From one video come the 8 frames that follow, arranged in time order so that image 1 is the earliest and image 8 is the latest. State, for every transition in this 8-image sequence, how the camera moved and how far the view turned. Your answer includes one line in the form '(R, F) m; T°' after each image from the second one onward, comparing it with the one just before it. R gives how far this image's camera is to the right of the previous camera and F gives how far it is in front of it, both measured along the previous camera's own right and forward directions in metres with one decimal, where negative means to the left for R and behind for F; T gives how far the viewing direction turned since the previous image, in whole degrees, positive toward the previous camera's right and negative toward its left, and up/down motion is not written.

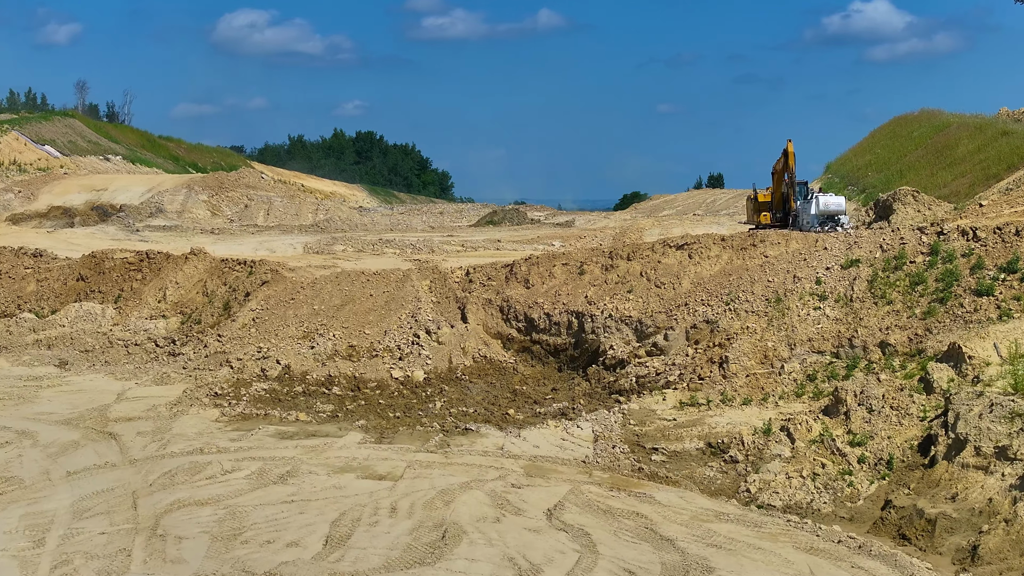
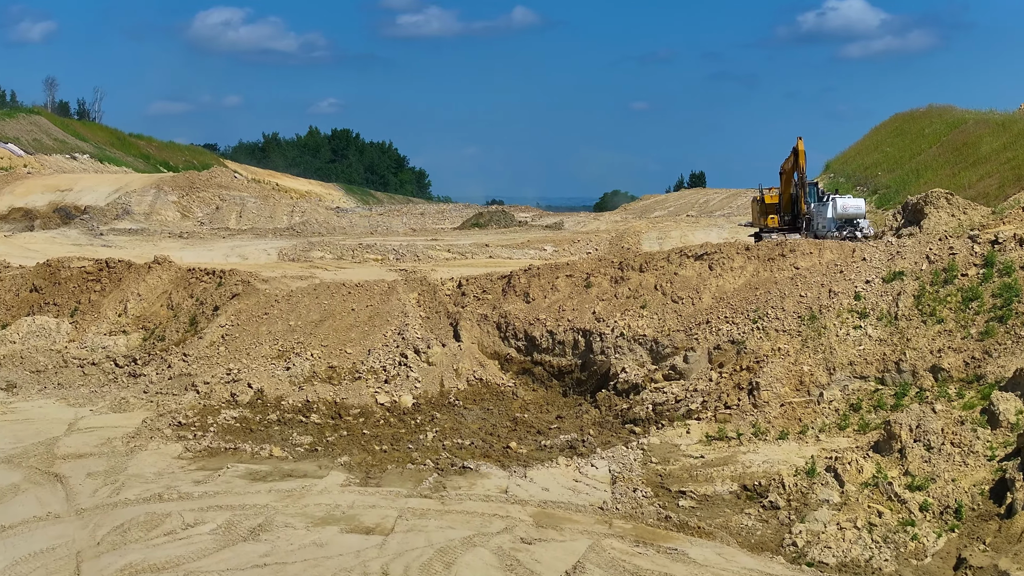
(-0.3, +1.5) m; +1°
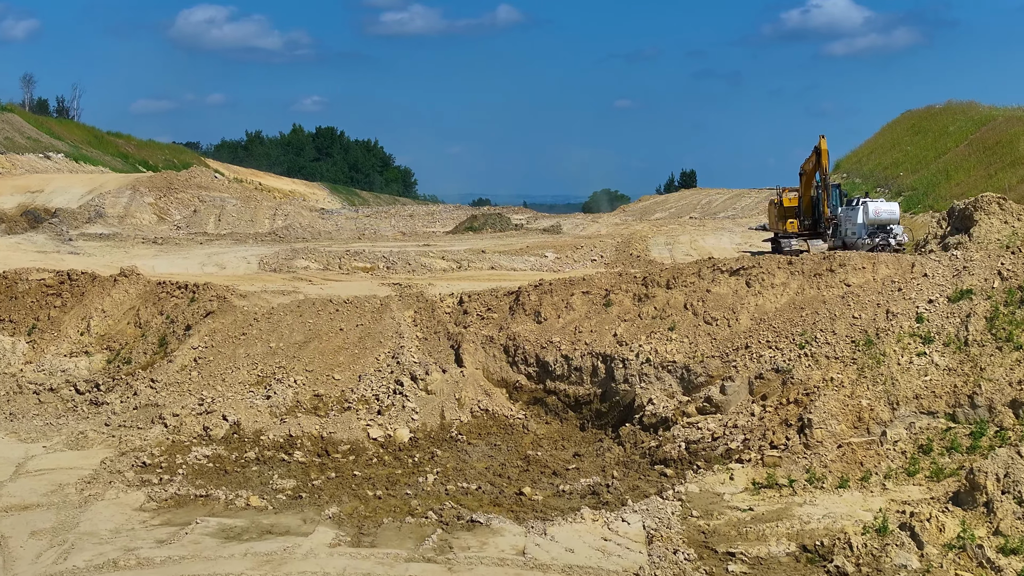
(-0.3, +1.5) m; +1°
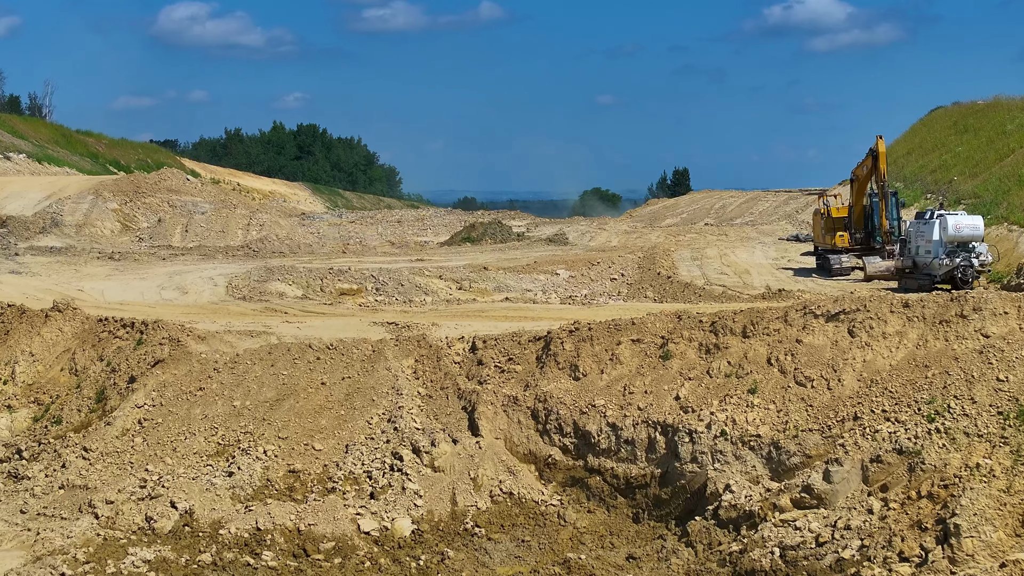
(-0.5, +2.6) m; +1°
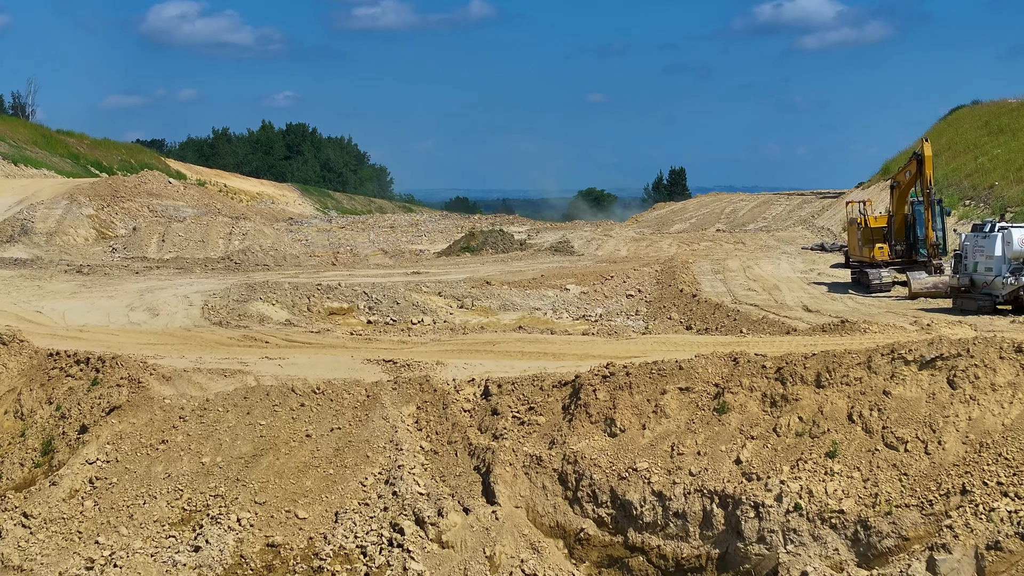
(-0.3, +1.6) m; +1°
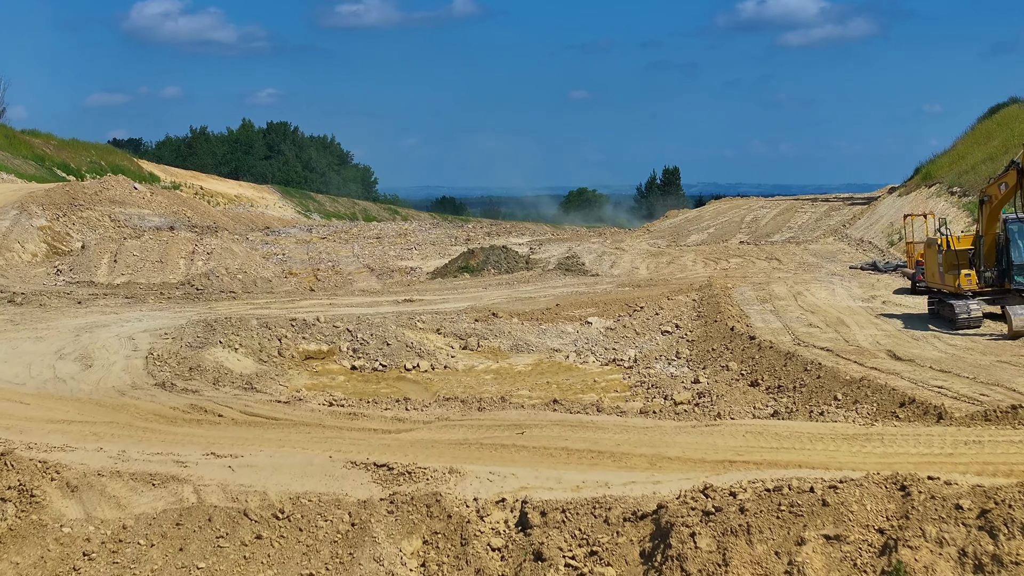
(-0.4, +2.7) m; +1°
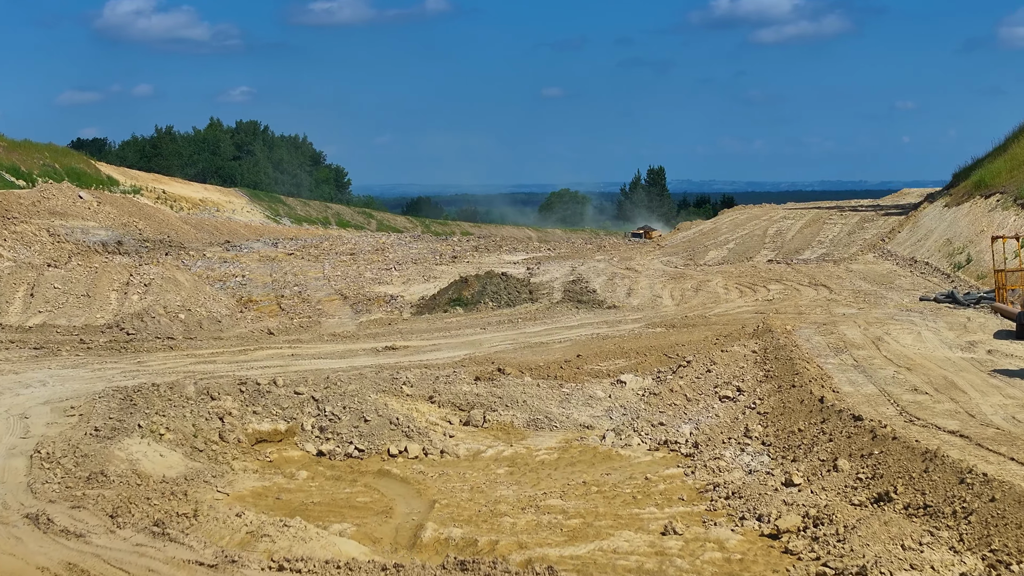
(-0.5, +3.1) m; +2°
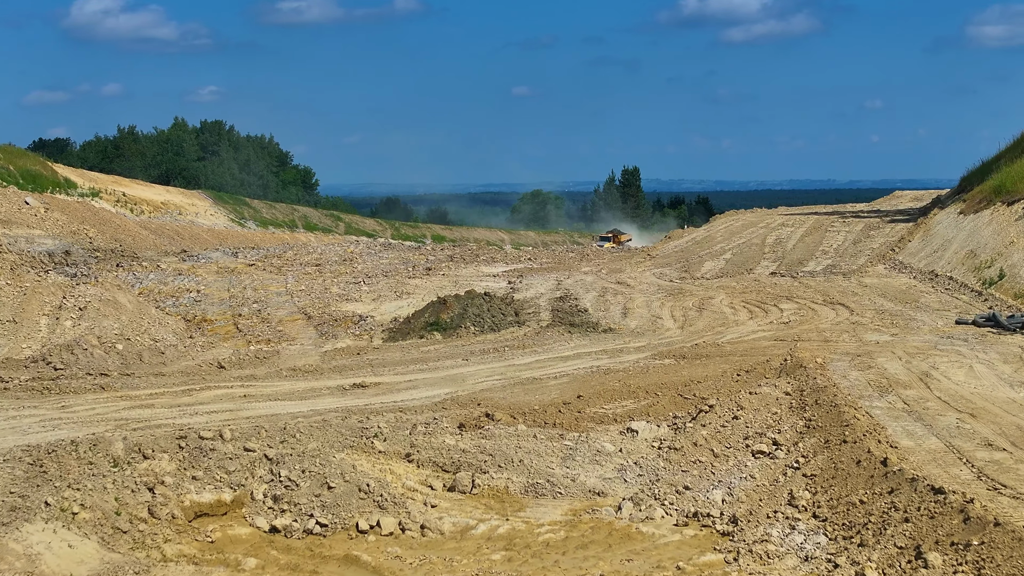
(-0.2, +1.8) m; +2°
